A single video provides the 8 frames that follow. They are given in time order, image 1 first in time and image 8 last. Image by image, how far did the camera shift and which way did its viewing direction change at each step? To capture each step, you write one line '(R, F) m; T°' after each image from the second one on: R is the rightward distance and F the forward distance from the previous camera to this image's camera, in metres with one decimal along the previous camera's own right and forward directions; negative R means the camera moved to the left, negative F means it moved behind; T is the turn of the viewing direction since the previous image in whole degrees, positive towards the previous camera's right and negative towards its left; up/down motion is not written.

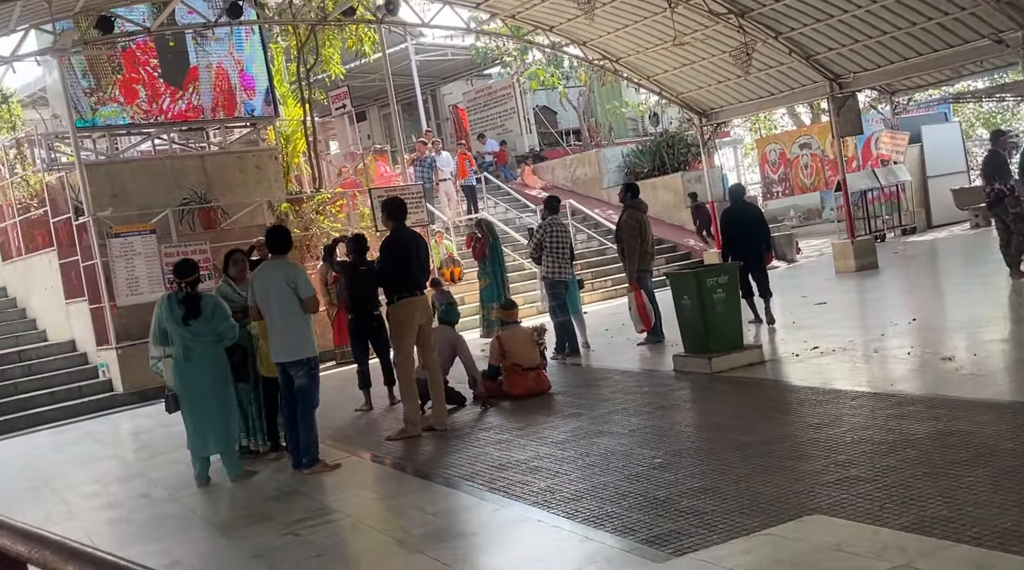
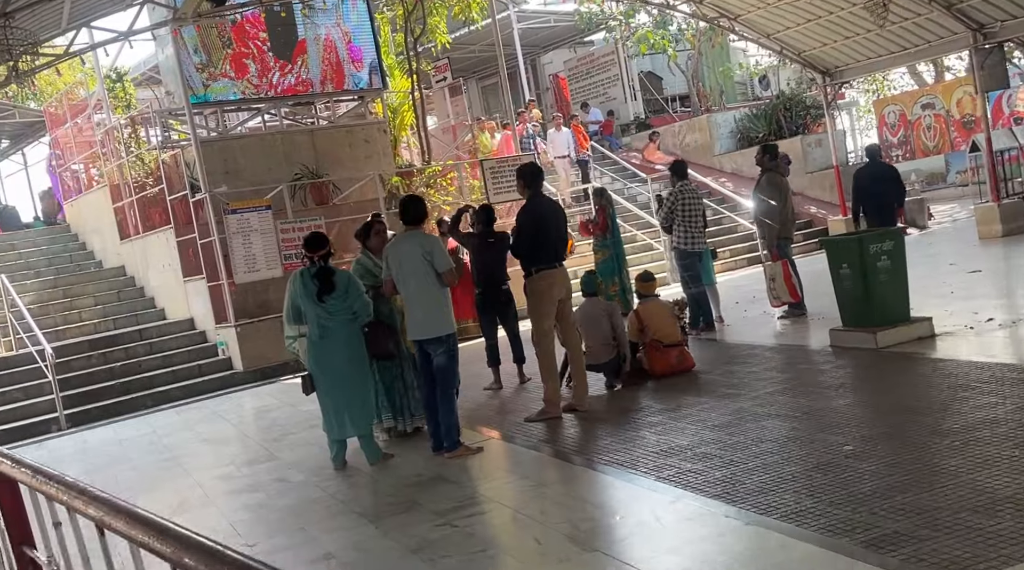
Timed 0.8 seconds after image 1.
(-0.4, +0.4) m; -5°
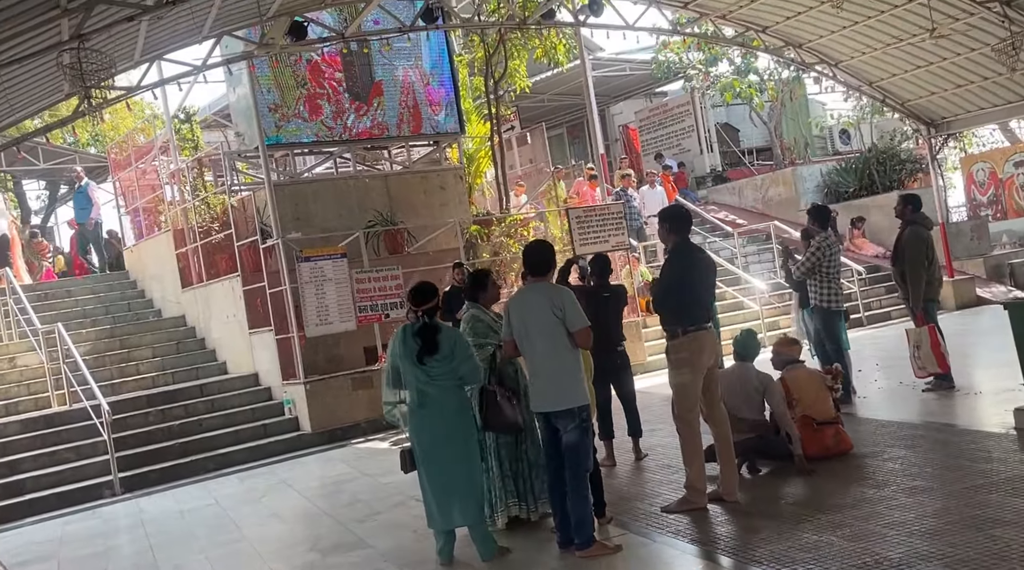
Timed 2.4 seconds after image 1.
(-0.5, +1.0) m; -2°
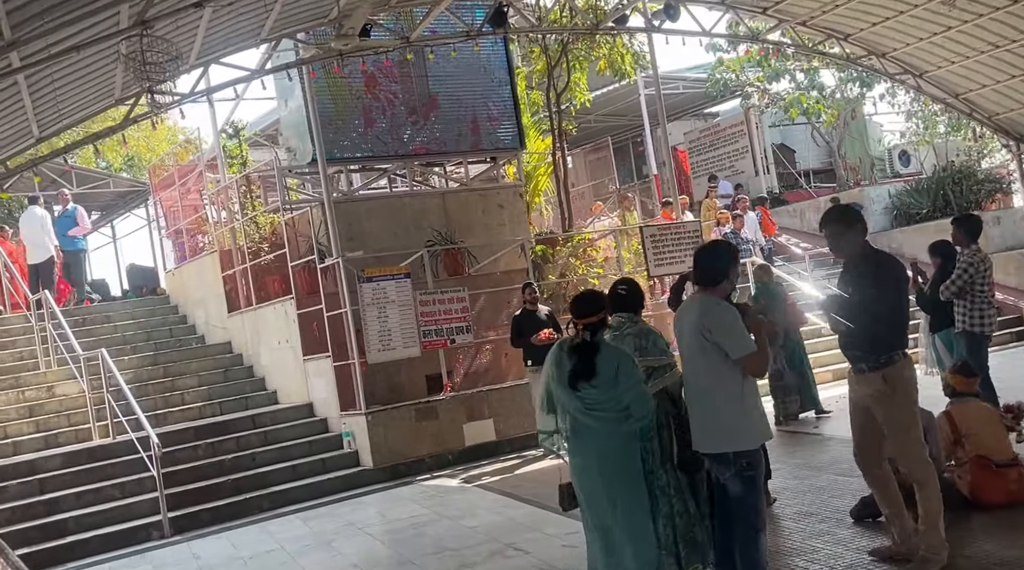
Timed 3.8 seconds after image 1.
(-0.6, +0.8) m; -1°
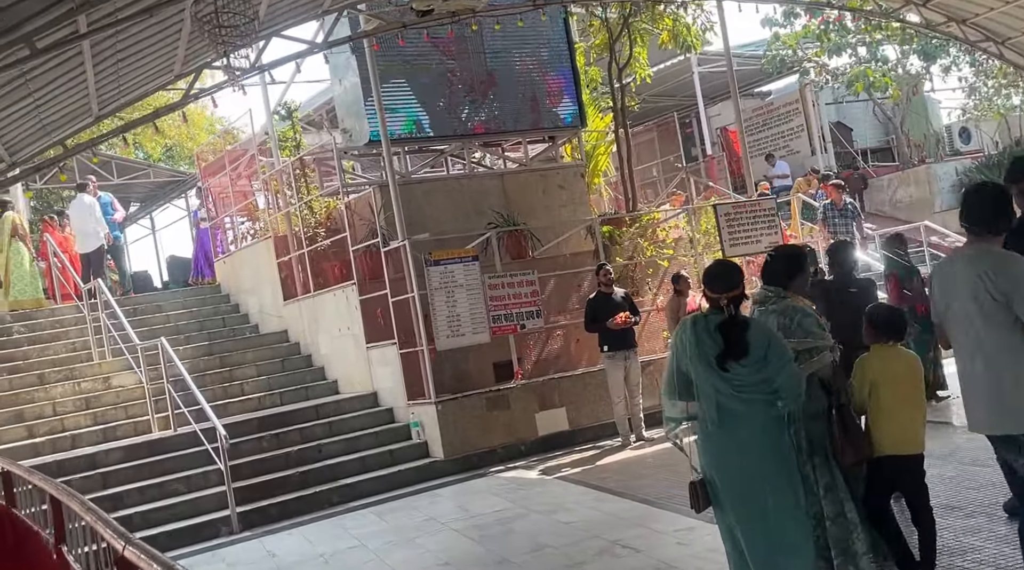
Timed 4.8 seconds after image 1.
(-0.4, +0.5) m; -2°
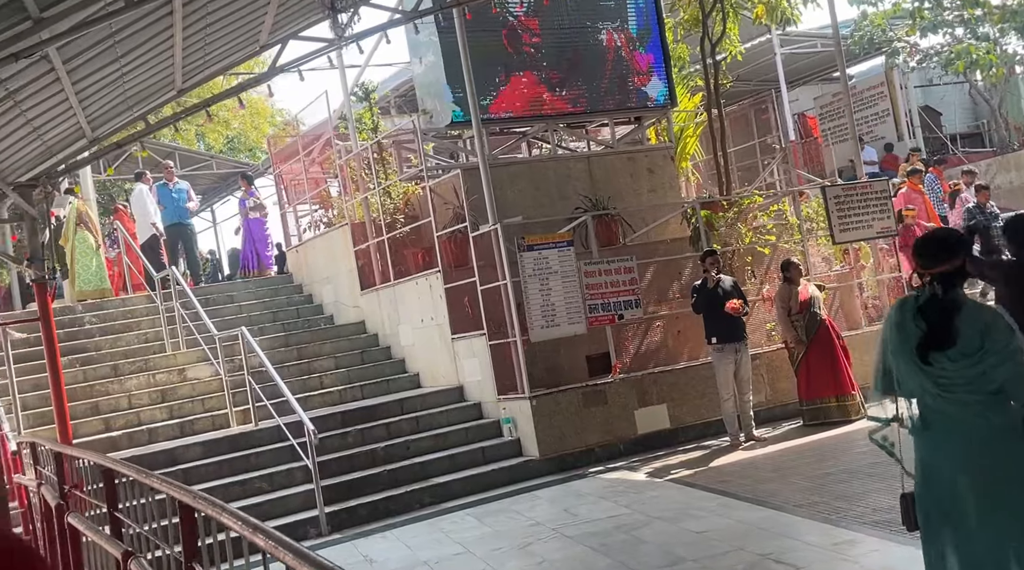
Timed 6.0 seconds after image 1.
(-0.4, +0.6) m; -3°
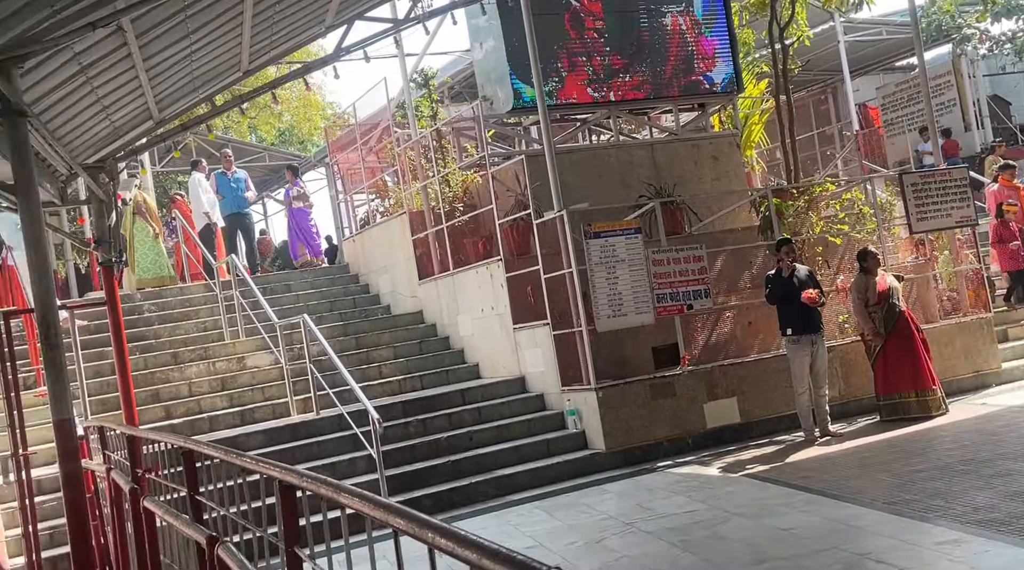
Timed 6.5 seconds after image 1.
(-0.2, +0.2) m; -2°
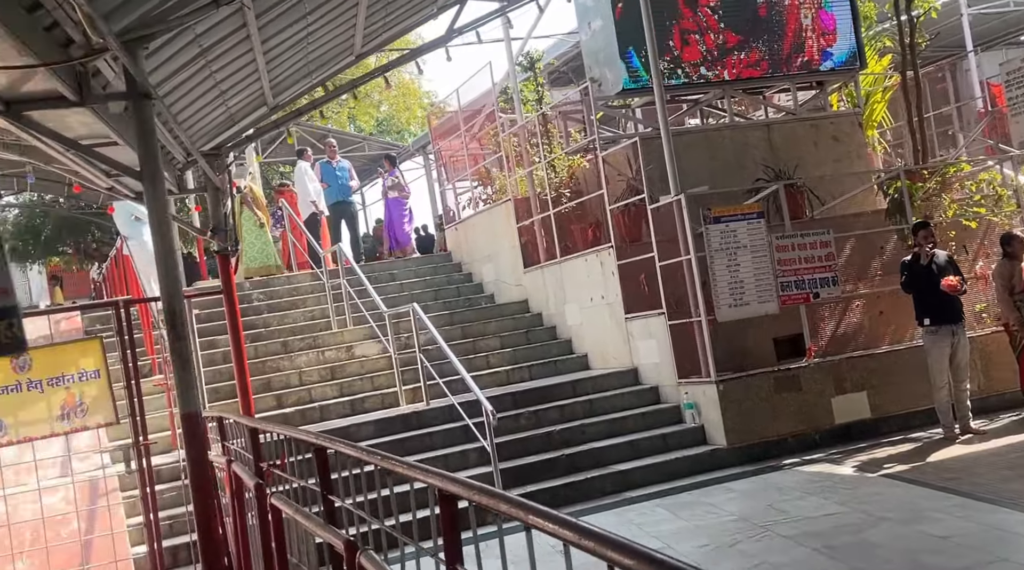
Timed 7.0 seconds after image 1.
(-0.2, +0.3) m; -5°
